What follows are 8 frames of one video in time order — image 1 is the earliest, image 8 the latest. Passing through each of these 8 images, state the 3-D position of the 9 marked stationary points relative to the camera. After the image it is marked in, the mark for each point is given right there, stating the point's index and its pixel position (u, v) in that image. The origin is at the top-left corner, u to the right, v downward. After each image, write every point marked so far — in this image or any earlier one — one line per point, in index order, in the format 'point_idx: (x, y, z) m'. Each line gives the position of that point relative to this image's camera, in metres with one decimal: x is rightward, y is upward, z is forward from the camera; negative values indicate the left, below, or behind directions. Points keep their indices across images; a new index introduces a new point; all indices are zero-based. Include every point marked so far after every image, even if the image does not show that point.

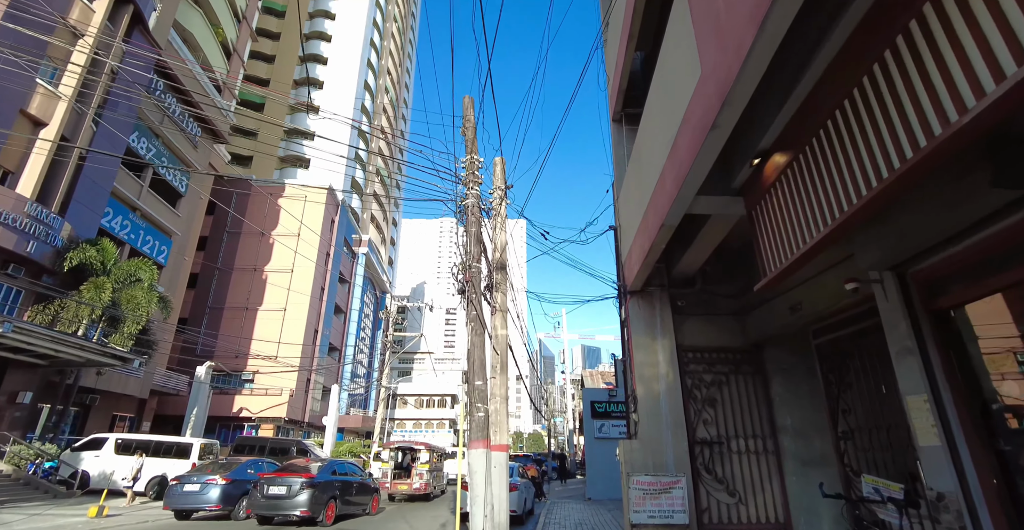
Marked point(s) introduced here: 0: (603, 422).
0: (+2.5, -4.4, +14.4) m
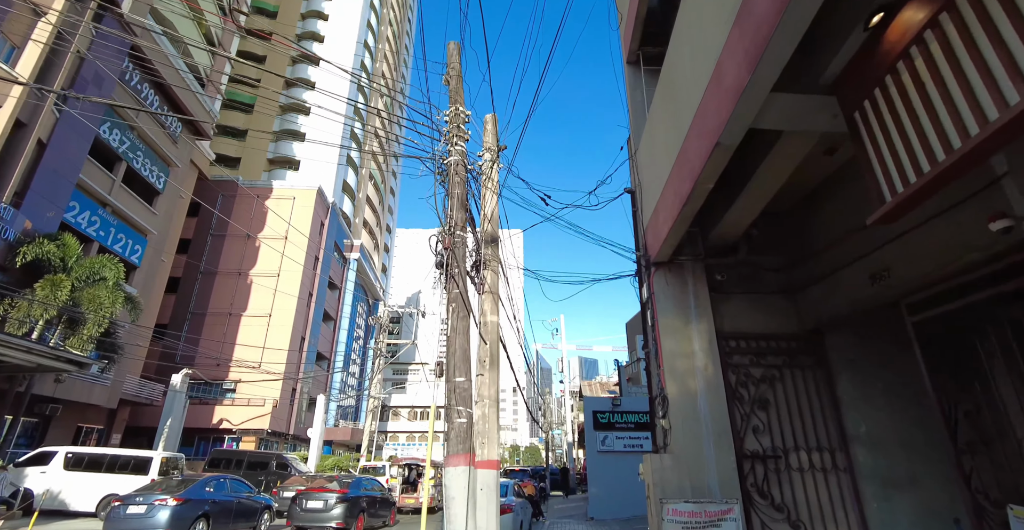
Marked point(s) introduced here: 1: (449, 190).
0: (+2.4, -4.4, +13.2) m
1: (-0.6, +0.7, +4.8) m
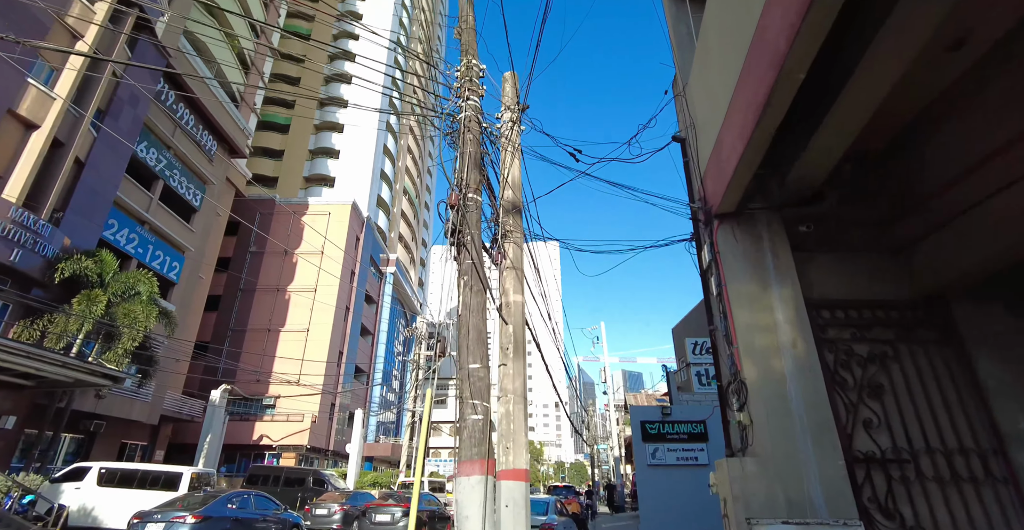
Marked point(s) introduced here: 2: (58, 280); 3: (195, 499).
0: (+3.4, -4.3, +12.1) m
1: (-0.4, +0.9, +4.1) m
2: (-11.4, -0.4, +13.0) m
3: (-5.2, -3.9, +8.5) m
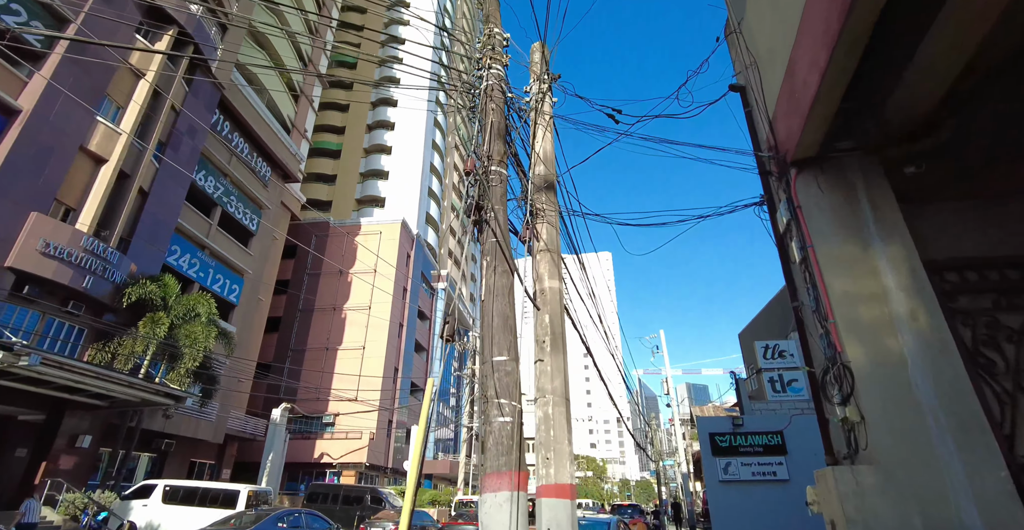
0: (+4.6, -4.2, +11.0) m
1: (-0.2, +1.0, +3.7) m
2: (-10.2, -1.0, +13.6) m
3: (-4.3, -4.1, +8.3) m
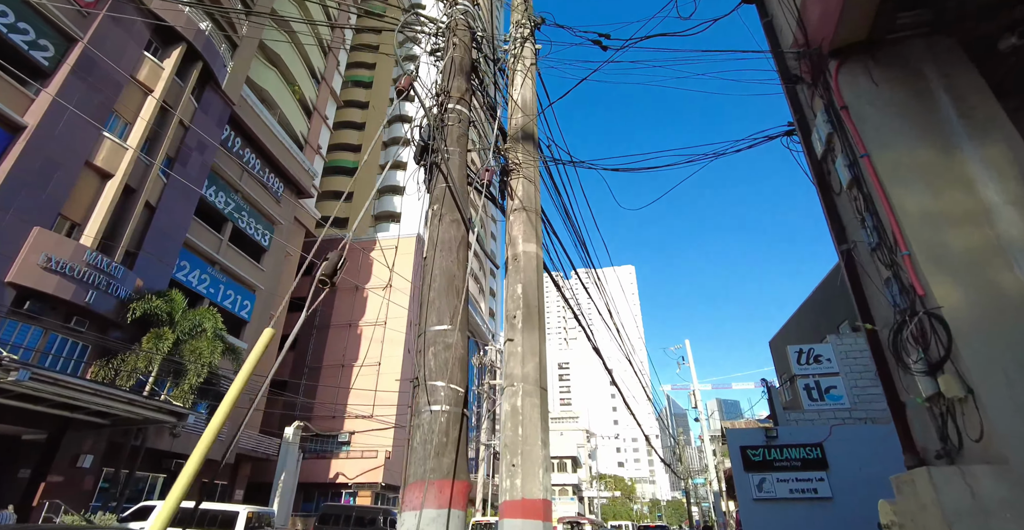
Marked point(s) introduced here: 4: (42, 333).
0: (+4.9, -4.1, +10.0) m
1: (-0.4, +1.2, +3.1) m
2: (-9.9, -1.4, +13.3) m
3: (-4.2, -4.2, +7.7) m
4: (-10.9, -1.6, +11.9) m
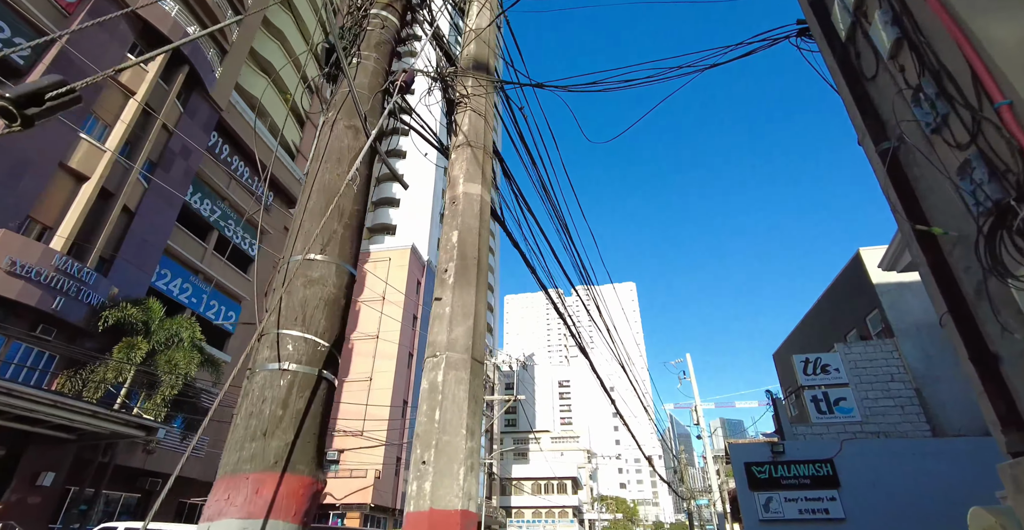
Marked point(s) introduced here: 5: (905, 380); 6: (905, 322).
0: (+4.6, -4.2, +9.3) m
1: (-0.7, +1.4, +2.5) m
2: (-10.1, -1.6, +12.7) m
3: (-4.4, -4.1, +7.0) m
4: (-11.1, -1.7, +11.2) m
5: (+7.8, -2.3, +10.2) m
6: (+8.2, -1.2, +10.8) m
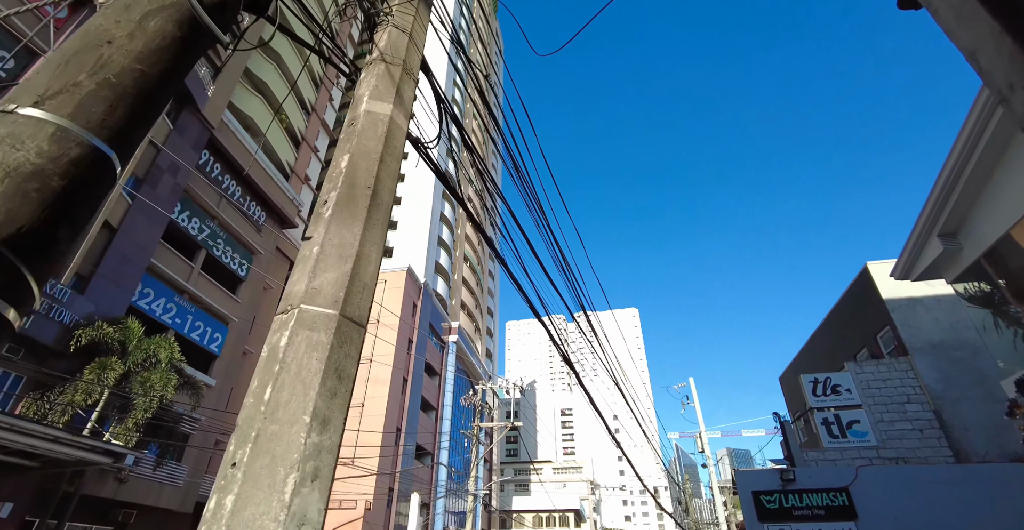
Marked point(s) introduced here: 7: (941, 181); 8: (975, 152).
0: (+4.4, -4.3, +8.5) m
1: (-0.9, +1.6, +2.1) m
2: (-10.3, -2.0, +12.1) m
3: (-4.7, -4.2, +6.3) m
4: (-11.3, -2.0, +10.7) m
5: (+7.6, -2.5, +9.5) m
6: (+8.0, -1.5, +10.1) m
7: (+7.0, +1.4, +8.4) m
8: (+6.8, +1.7, +7.5) m
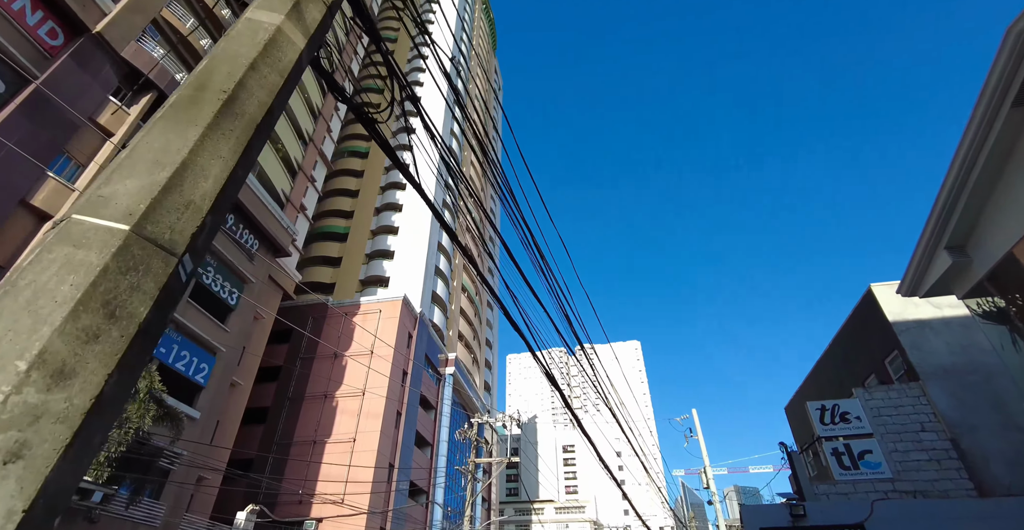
0: (+4.2, -4.6, +7.8) m
1: (-1.1, +1.7, +1.8) m
2: (-10.5, -2.5, +11.6) m
3: (-4.8, -4.4, +5.6) m
4: (-11.5, -2.5, +10.2) m
5: (+7.4, -2.8, +8.9) m
6: (+7.8, -1.8, +9.7) m
7: (+6.8, +1.1, +8.1) m
8: (+6.6, +1.4, +7.3) m
